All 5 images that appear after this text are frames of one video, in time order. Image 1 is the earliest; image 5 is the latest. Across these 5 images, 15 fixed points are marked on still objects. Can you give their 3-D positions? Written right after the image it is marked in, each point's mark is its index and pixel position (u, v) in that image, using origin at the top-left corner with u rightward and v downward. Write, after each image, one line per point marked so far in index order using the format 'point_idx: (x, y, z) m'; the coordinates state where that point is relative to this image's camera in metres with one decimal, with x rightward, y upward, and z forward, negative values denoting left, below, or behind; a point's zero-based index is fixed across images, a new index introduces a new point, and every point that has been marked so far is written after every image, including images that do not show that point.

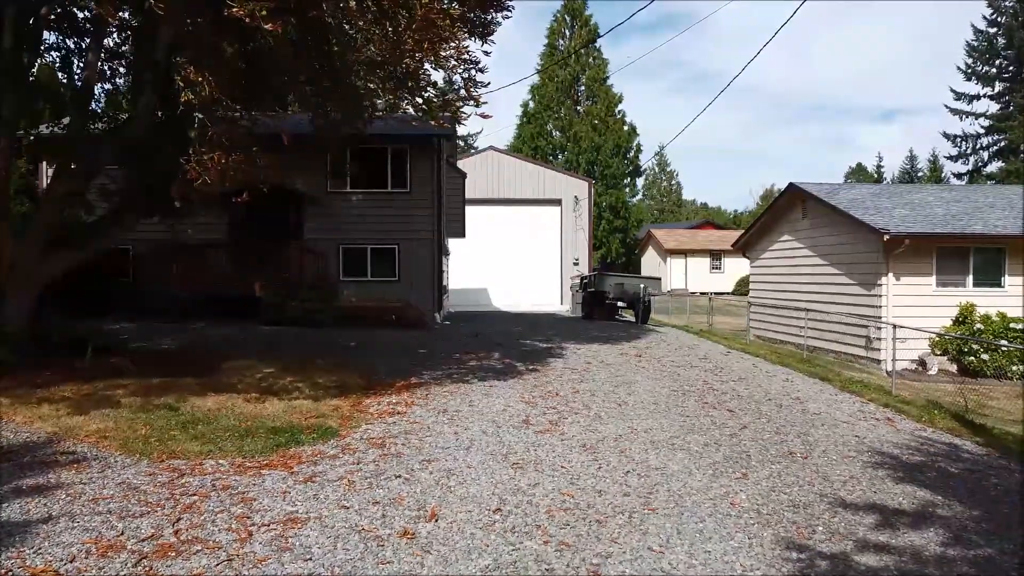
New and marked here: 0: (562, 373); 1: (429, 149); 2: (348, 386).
0: (+0.6, -1.1, +10.2) m
1: (-1.8, +3.0, +17.7) m
2: (-1.8, -1.1, +8.9) m
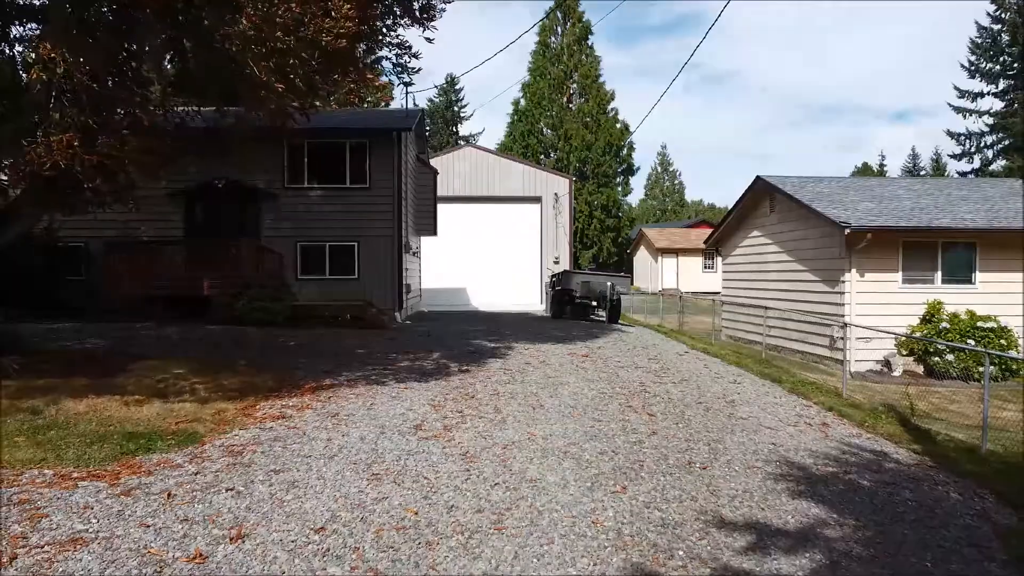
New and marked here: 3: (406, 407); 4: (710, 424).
0: (-0.2, -1.0, +9.6) m
1: (-2.6, +3.0, +17.1) m
2: (-2.7, -1.0, +8.3) m
3: (-1.0, -1.1, +7.4) m
4: (+1.7, -1.2, +6.9) m
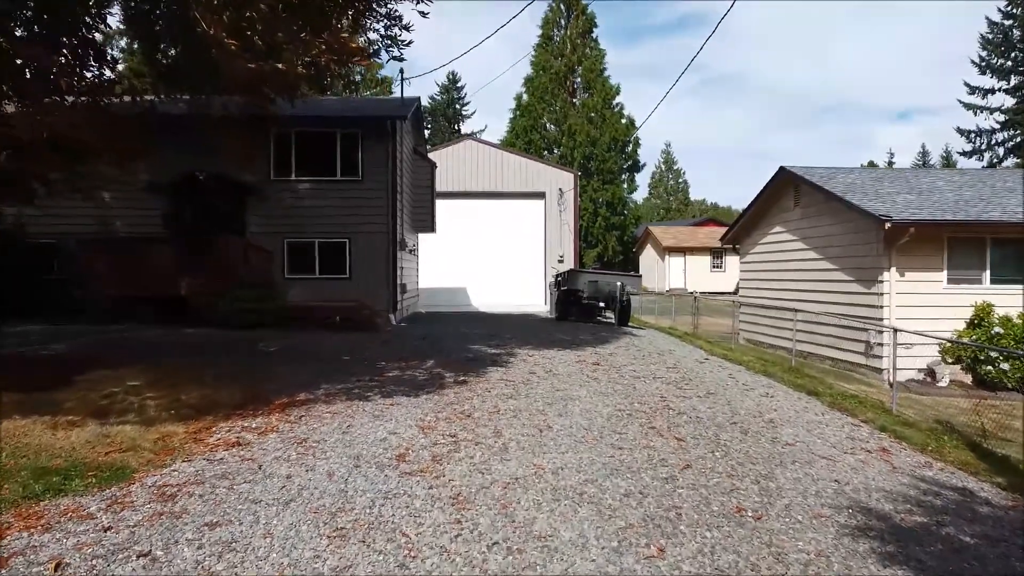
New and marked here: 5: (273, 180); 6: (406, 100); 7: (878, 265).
0: (-0.2, -1.0, +8.5) m
1: (-2.5, +3.0, +16.0) m
2: (-2.7, -1.0, +7.2) m
3: (-1.0, -1.1, +6.3) m
4: (+1.7, -1.2, +5.8) m
5: (-4.7, +2.1, +15.9) m
6: (-2.2, +3.9, +17.1) m
7: (+4.9, +0.3, +11.0) m
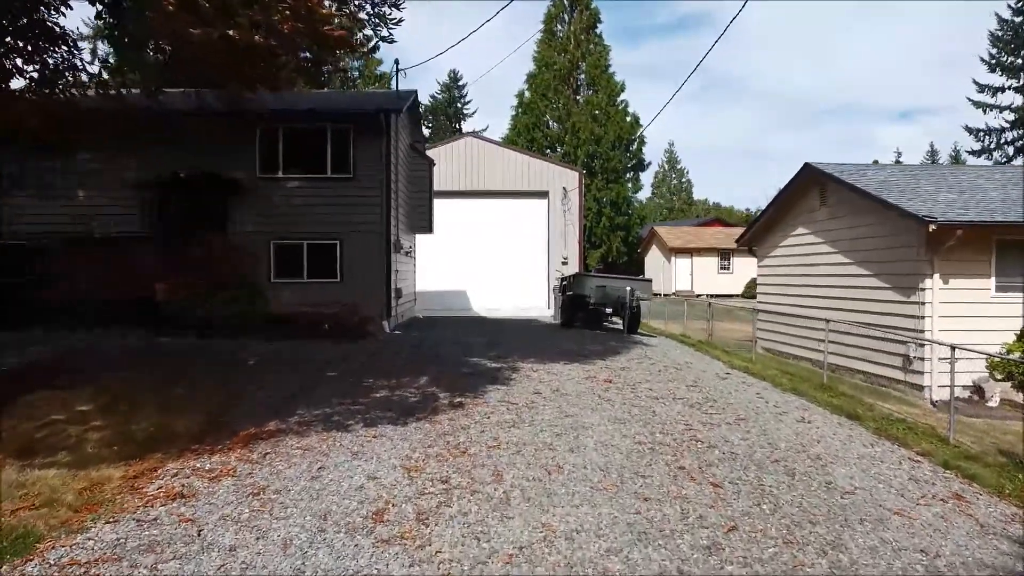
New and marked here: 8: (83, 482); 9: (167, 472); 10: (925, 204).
0: (-0.2, -1.1, +7.5) m
1: (-2.5, +2.9, +15.0) m
2: (-2.6, -1.1, +6.2) m
3: (-0.9, -1.2, +5.2) m
4: (+1.7, -1.3, +4.8) m
5: (-4.6, +2.0, +14.9) m
6: (-2.2, +3.8, +16.1) m
7: (+5.0, +0.2, +9.9) m
8: (-2.6, -1.2, +5.0) m
9: (-2.2, -1.2, +5.2) m
10: (+5.1, +1.0, +10.1) m
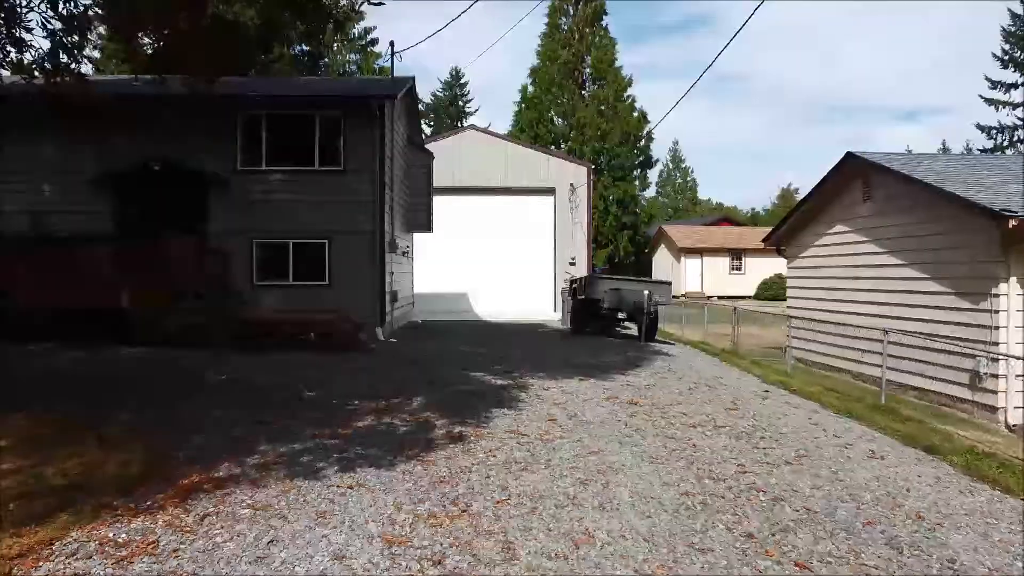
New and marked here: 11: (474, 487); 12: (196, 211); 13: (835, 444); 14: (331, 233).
0: (-0.1, -1.2, +6.1) m
1: (-2.4, +2.9, +13.6) m
2: (-2.6, -1.2, +4.8) m
3: (-0.9, -1.3, +3.9) m
4: (+1.8, -1.3, +3.4) m
5: (-4.5, +2.0, +13.5) m
6: (-2.1, +3.8, +14.7) m
7: (+5.1, +0.1, +8.6) m
8: (-2.5, -1.2, +3.6) m
9: (-2.1, -1.2, +3.9) m
10: (+5.2, +1.0, +8.8) m
11: (-0.2, -1.2, +5.0) m
12: (-5.3, +1.3, +13.5) m
13: (+2.7, -1.3, +6.7) m
14: (-3.1, +0.9, +13.8) m
